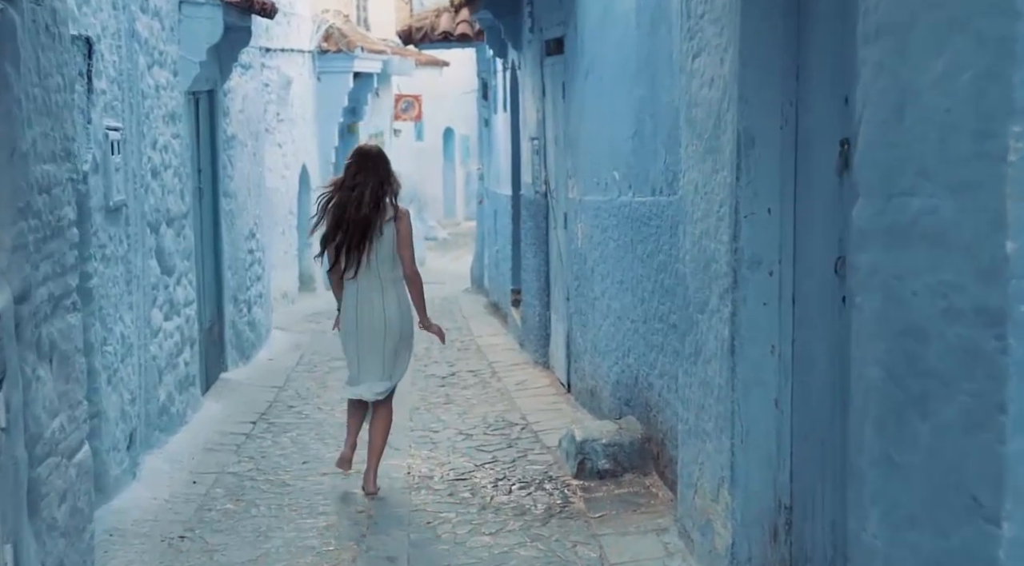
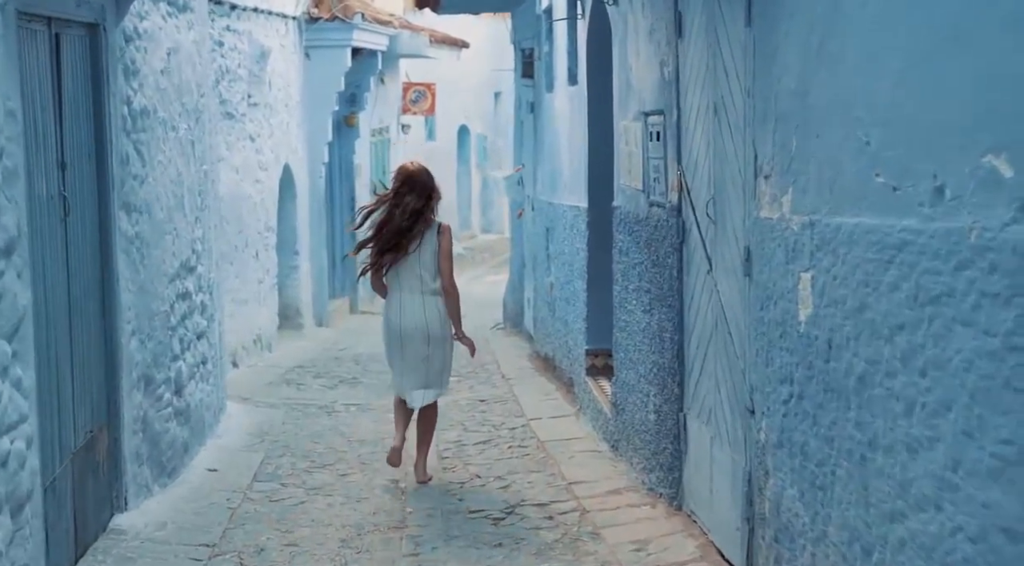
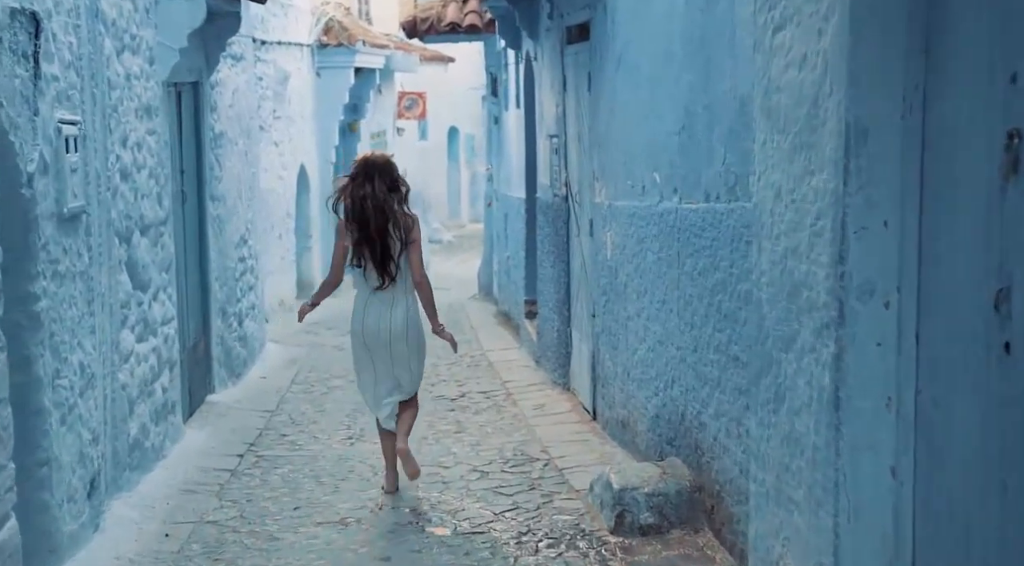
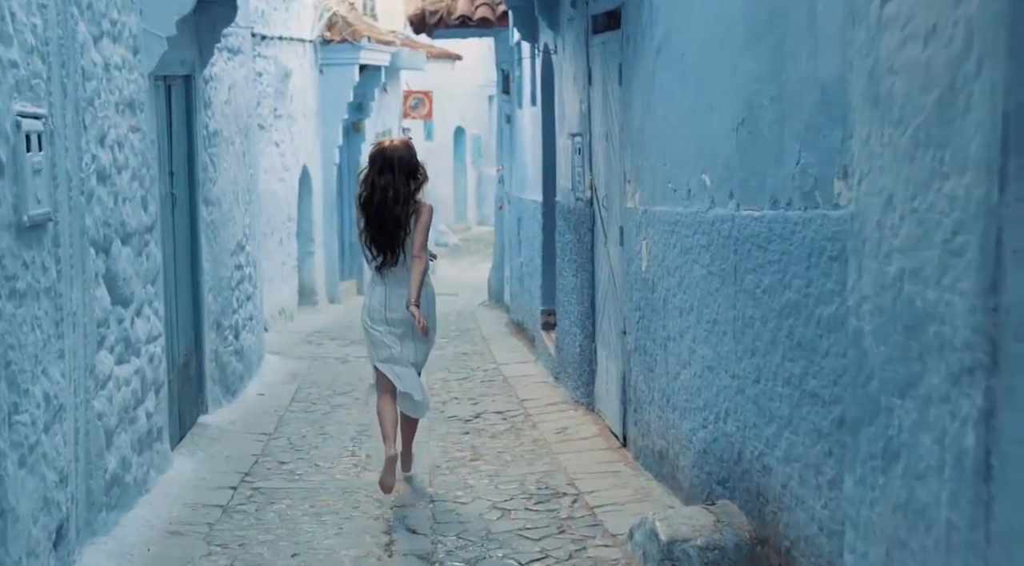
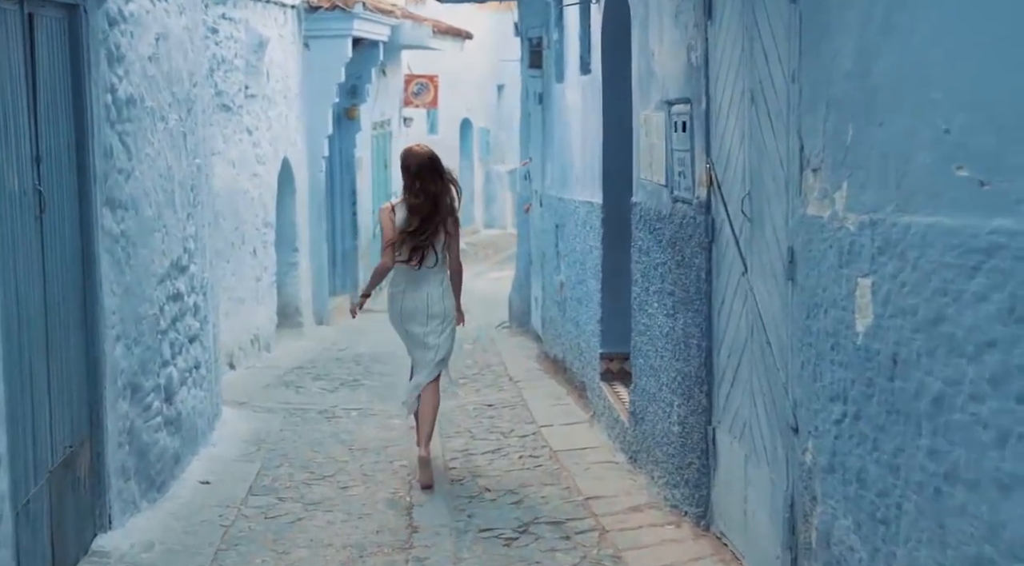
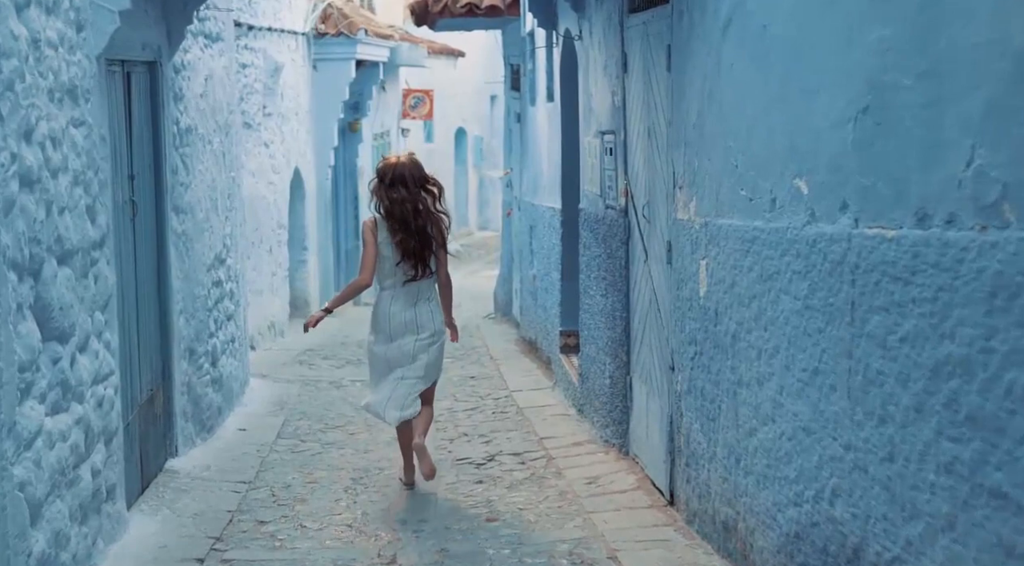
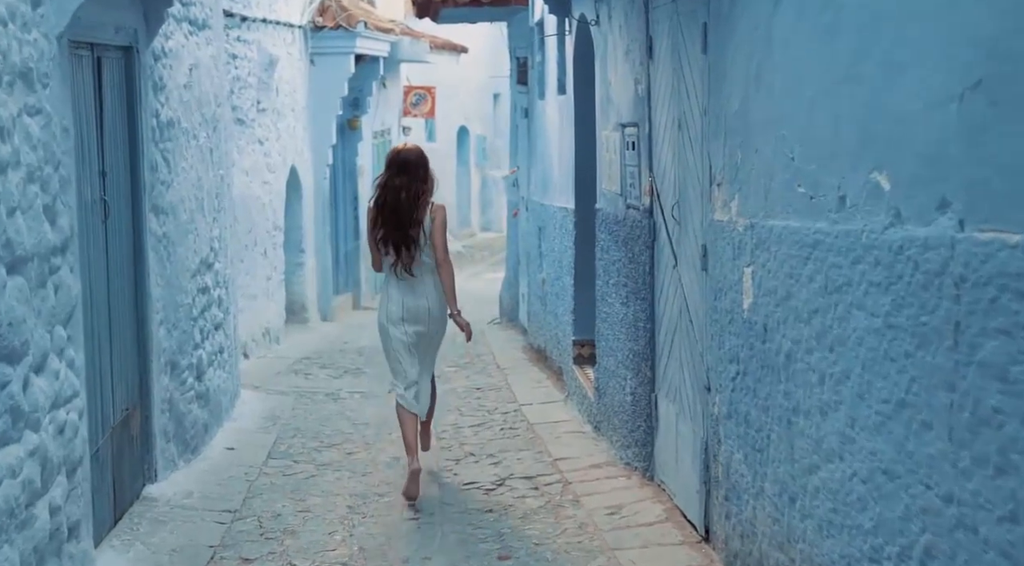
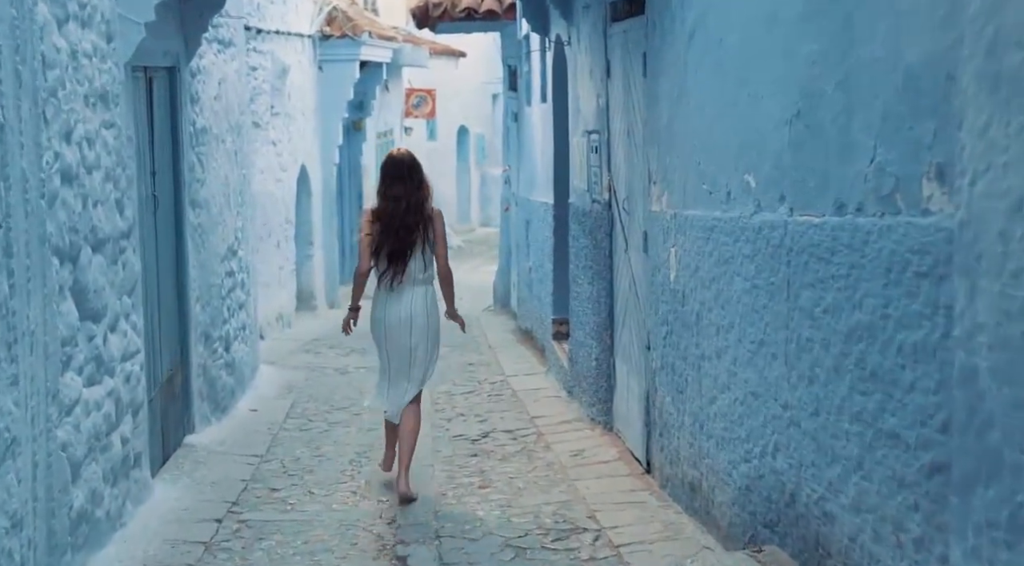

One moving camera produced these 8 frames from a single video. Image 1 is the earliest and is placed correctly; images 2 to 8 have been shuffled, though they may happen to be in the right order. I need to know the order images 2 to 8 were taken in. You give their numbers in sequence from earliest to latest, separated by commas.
3, 4, 8, 6, 7, 2, 5
